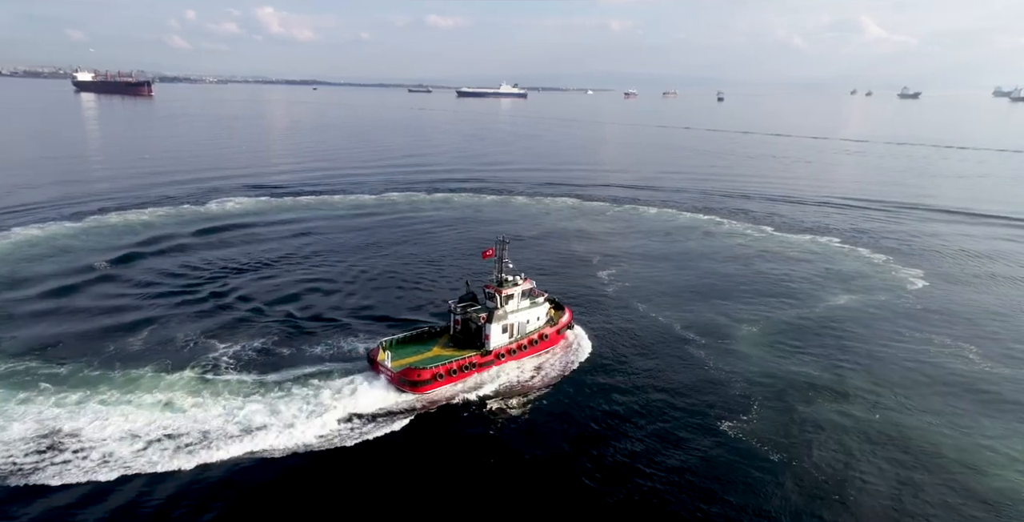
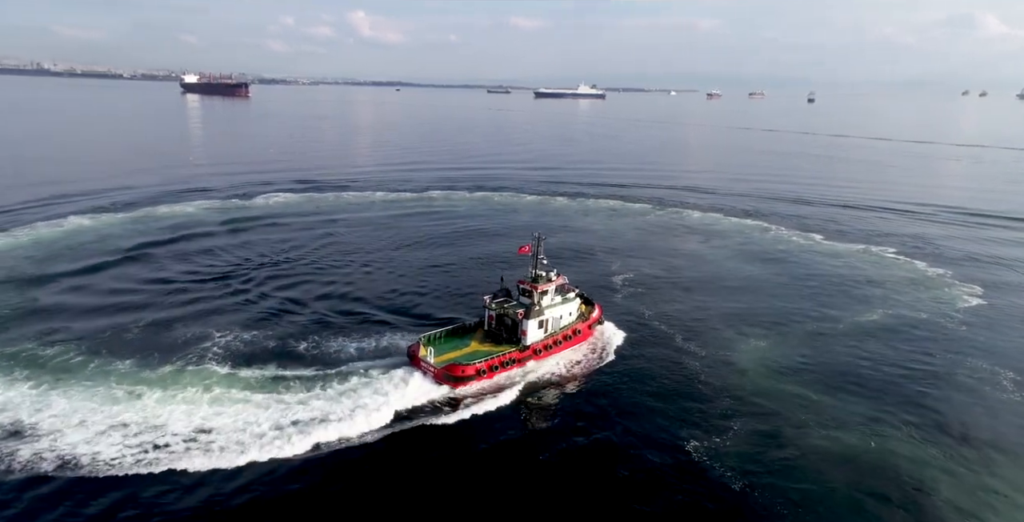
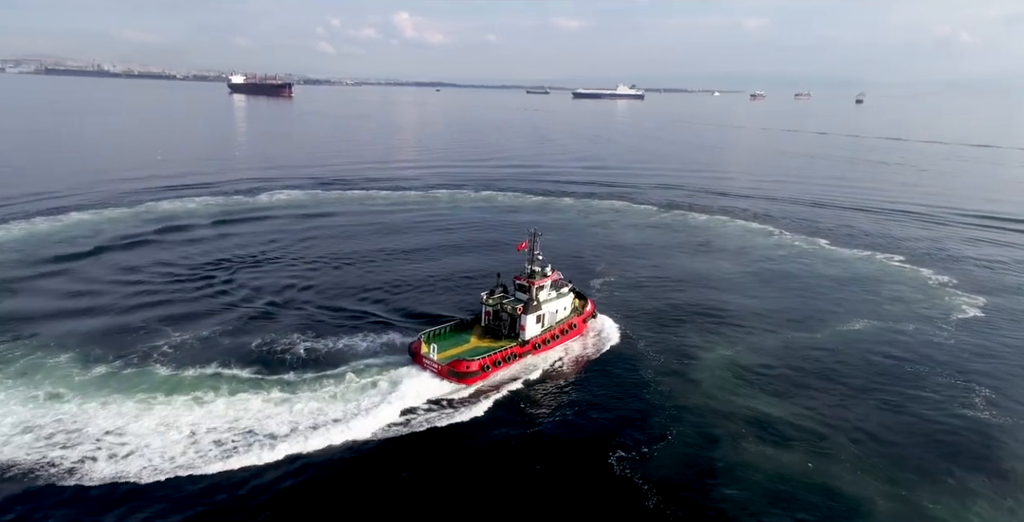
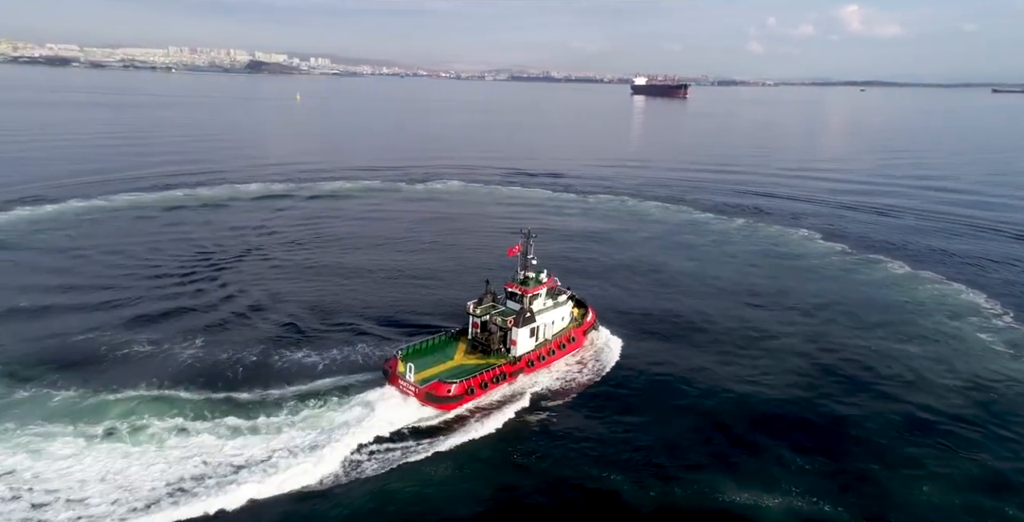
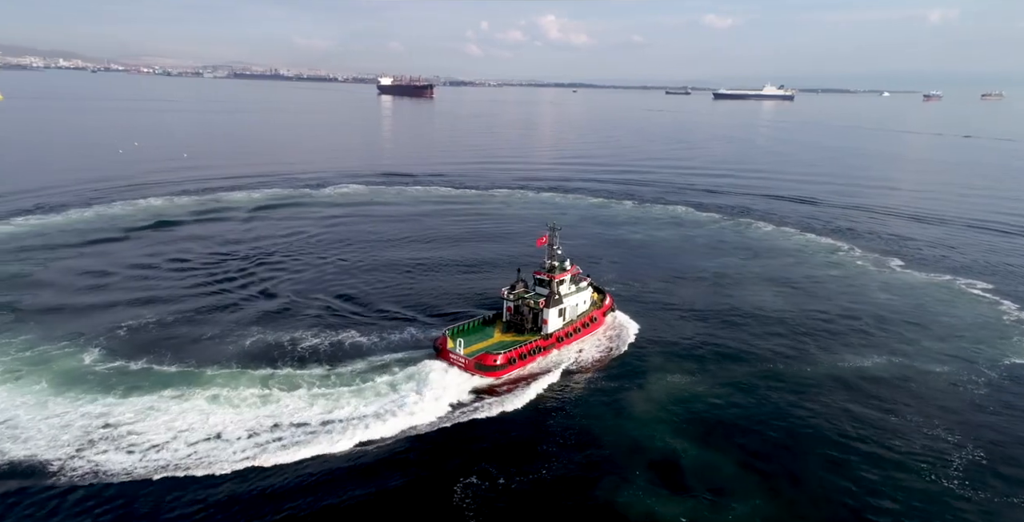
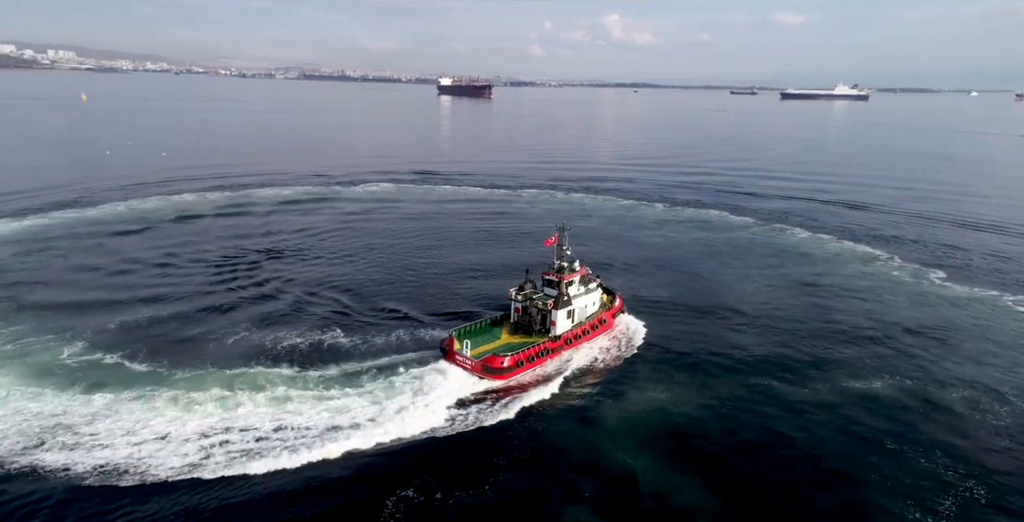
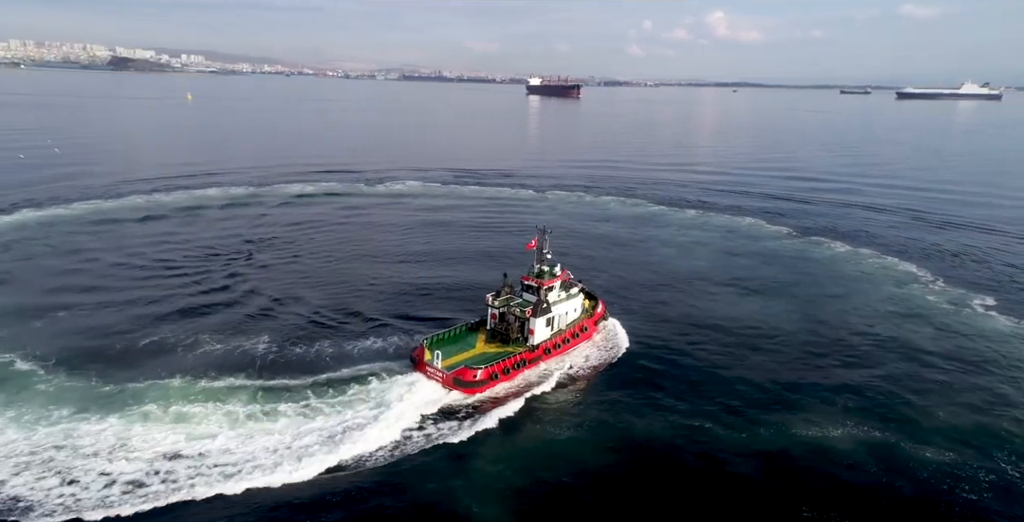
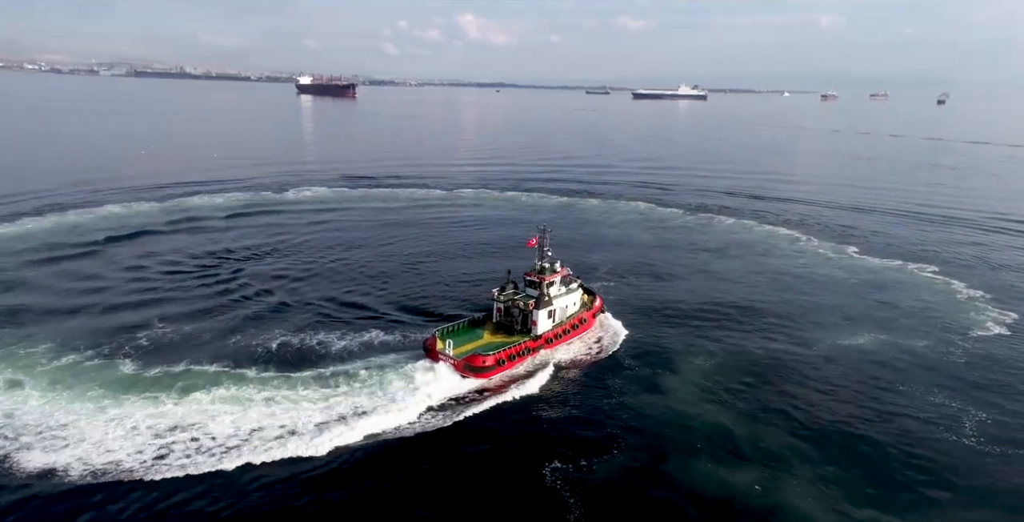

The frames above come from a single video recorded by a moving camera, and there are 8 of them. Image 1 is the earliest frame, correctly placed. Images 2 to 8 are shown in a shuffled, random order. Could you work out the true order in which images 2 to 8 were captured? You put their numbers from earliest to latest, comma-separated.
2, 3, 8, 5, 6, 7, 4
